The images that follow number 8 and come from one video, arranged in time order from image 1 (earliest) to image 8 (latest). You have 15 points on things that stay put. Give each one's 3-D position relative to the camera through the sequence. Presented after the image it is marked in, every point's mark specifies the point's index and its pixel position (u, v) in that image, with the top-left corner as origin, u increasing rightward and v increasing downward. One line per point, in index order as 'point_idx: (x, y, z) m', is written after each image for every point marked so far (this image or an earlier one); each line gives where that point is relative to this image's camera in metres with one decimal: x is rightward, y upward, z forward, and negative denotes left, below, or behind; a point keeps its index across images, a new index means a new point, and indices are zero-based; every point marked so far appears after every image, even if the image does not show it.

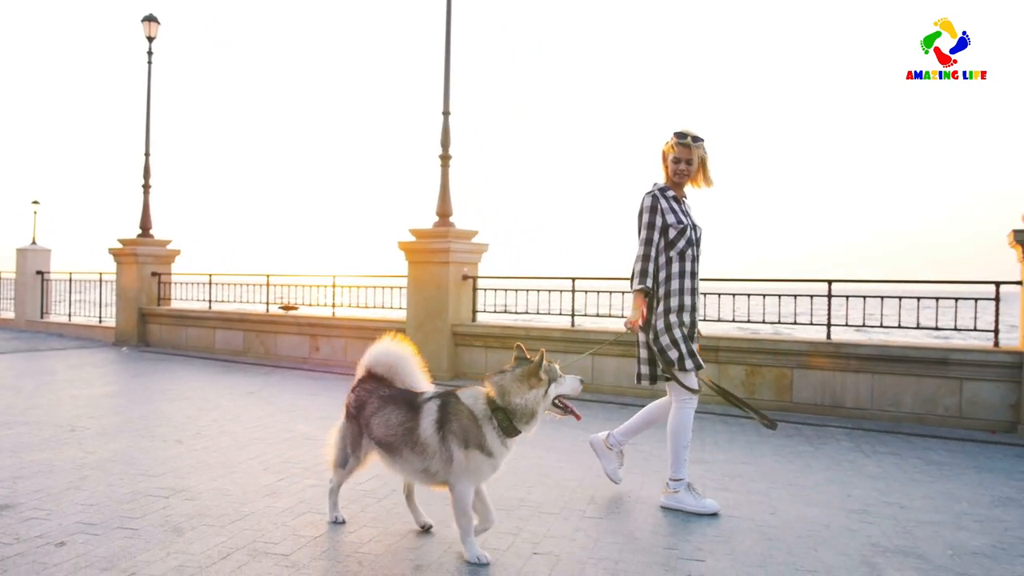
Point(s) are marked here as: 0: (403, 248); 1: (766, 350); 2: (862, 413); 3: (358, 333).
0: (-1.5, +0.5, +10.9) m
1: (+2.7, -0.7, +8.5) m
2: (+3.6, -1.3, +8.1) m
3: (-2.2, -0.6, +11.4) m
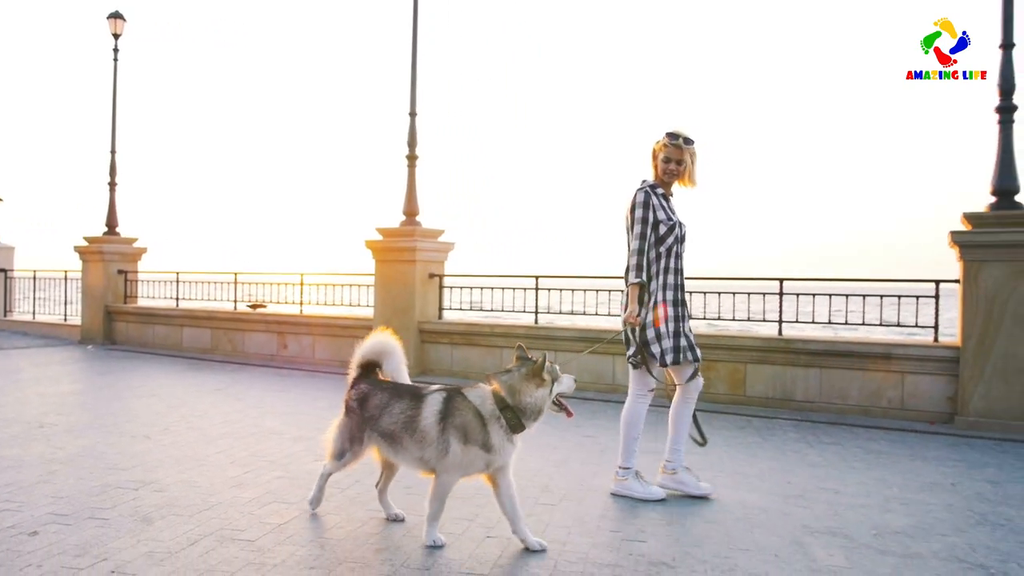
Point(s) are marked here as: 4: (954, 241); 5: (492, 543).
0: (-2.0, +0.6, +11.0) m
1: (+2.3, -0.6, +8.8) m
2: (+3.2, -1.2, +8.4) m
3: (-2.7, -0.6, +11.6) m
4: (+4.3, +0.4, +7.6) m
5: (-0.1, -1.2, +3.8) m
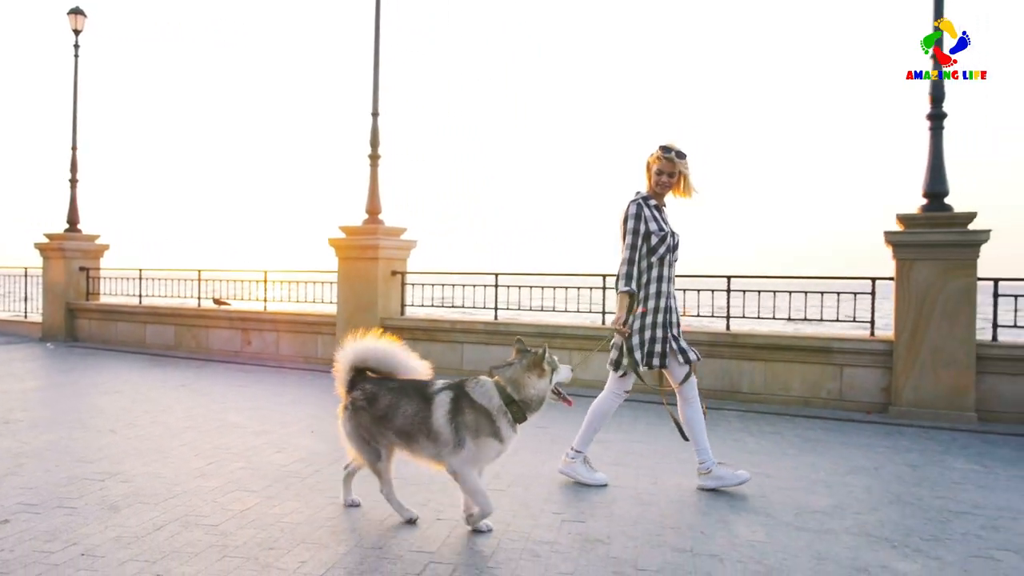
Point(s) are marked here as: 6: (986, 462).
0: (-2.5, +0.6, +11.2) m
1: (+1.9, -0.6, +9.2) m
2: (+2.7, -1.2, +8.8) m
3: (-3.3, -0.6, +11.7) m
4: (+3.8, +0.5, +8.0) m
5: (-0.4, -1.2, +4.1) m
6: (+3.6, -1.3, +6.1) m
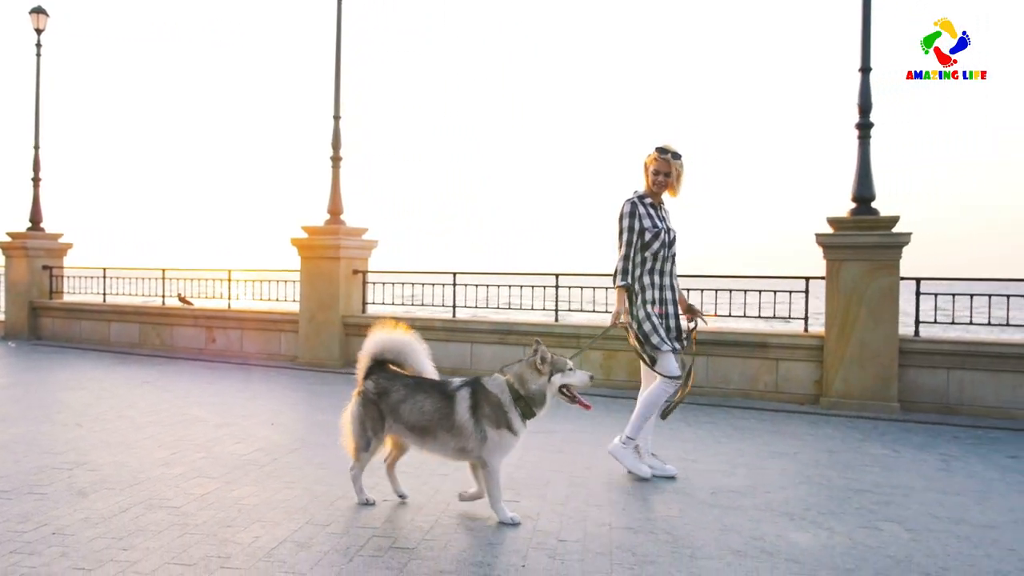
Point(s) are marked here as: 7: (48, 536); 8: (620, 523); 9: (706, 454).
0: (-3.1, +0.6, +11.5) m
1: (+1.3, -0.6, +9.7) m
2: (+2.2, -1.2, +9.3) m
3: (-3.9, -0.6, +12.0) m
4: (+3.3, +0.5, +8.6) m
5: (-0.7, -1.2, +4.5) m
6: (+3.2, -1.3, +6.6) m
7: (-2.2, -1.2, +3.8) m
8: (+0.7, -1.3, +4.2) m
9: (+1.5, -1.3, +6.1) m
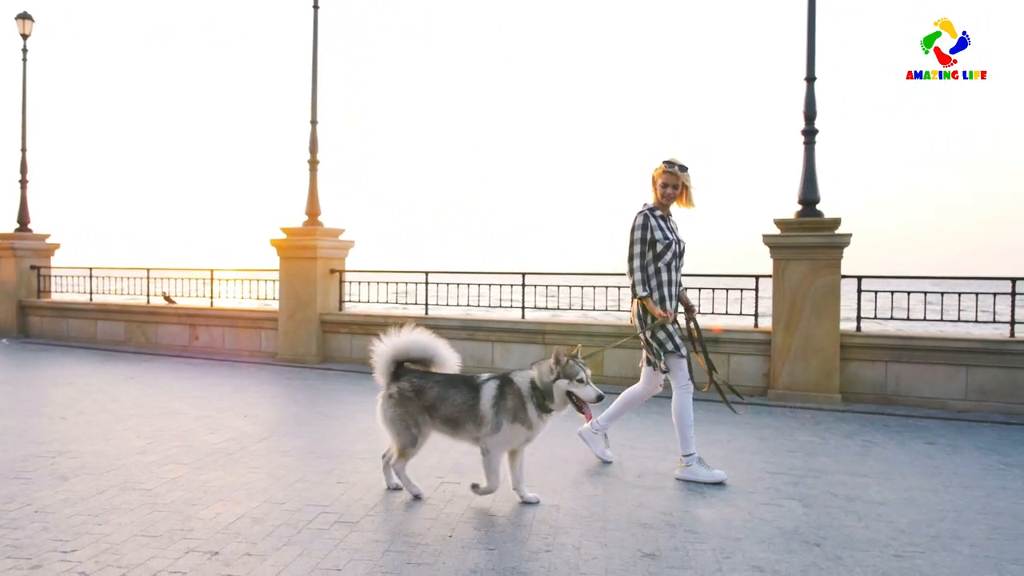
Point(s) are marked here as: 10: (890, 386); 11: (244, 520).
0: (-3.6, +0.6, +12.0) m
1: (+0.9, -0.6, +10.2) m
2: (+1.8, -1.2, +9.8) m
3: (-4.4, -0.5, +12.4) m
4: (+2.9, +0.5, +9.1) m
5: (-1.1, -1.2, +5.0) m
6: (+2.8, -1.3, +7.1) m
7: (-2.6, -1.2, +4.2) m
8: (+0.3, -1.3, +4.7) m
9: (+1.1, -1.3, +6.6) m
10: (+4.2, -1.1, +8.9) m
11: (-1.4, -1.2, +4.2) m
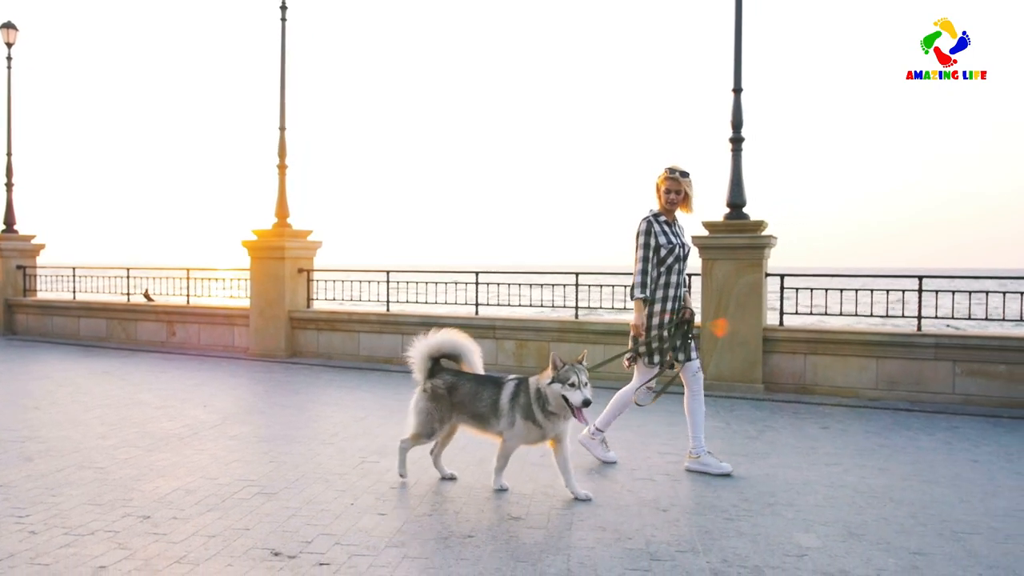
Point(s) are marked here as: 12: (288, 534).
0: (-4.2, +0.7, +12.6) m
1: (+0.3, -0.5, +10.9) m
2: (+1.1, -1.2, +10.5) m
3: (-5.0, -0.5, +13.1) m
4: (+2.3, +0.5, +9.8) m
5: (-1.7, -1.3, +5.7) m
6: (+2.2, -1.3, +7.8) m
7: (-3.2, -1.2, +4.9) m
8: (-0.3, -1.3, +5.4) m
9: (+0.5, -1.3, +7.3) m
10: (+3.6, -1.1, +9.6) m
11: (-2.0, -1.3, +4.9) m
12: (-1.2, -1.3, +4.1) m
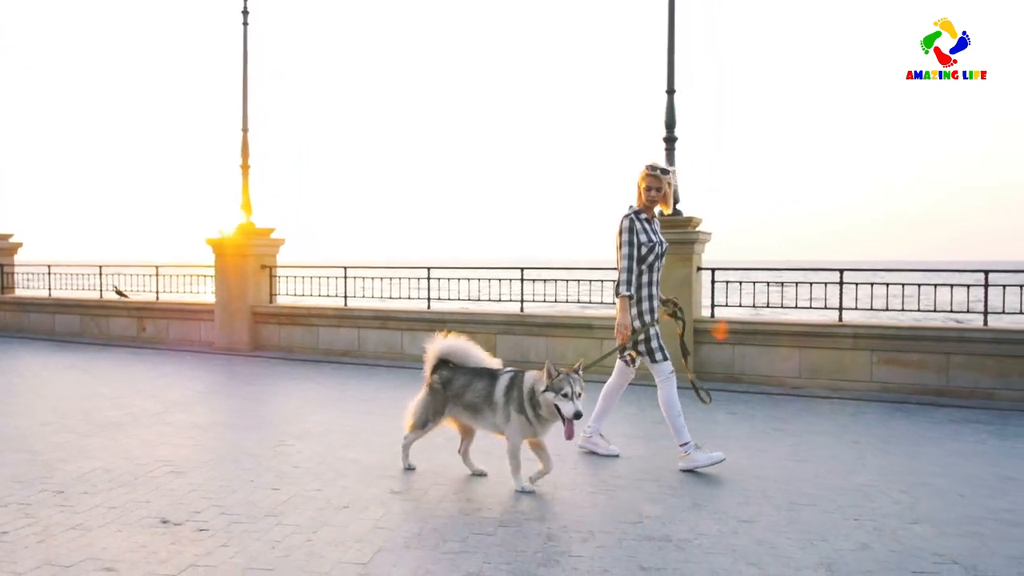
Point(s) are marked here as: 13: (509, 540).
0: (-5.0, +0.7, +13.1) m
1: (-0.5, -0.5, +11.3) m
2: (+0.4, -1.1, +11.0) m
3: (-5.8, -0.5, +13.6) m
4: (+1.5, +0.6, +10.2) m
5: (-2.5, -1.2, +6.1) m
6: (+1.5, -1.3, +8.3) m
7: (-4.0, -1.2, +5.4) m
8: (-1.1, -1.3, +5.9) m
9: (-0.3, -1.2, +7.8) m
10: (+2.9, -1.0, +10.0) m
11: (-2.8, -1.2, +5.3) m
12: (-1.9, -1.3, +4.6) m
13: (0.0, -1.3, +4.0) m
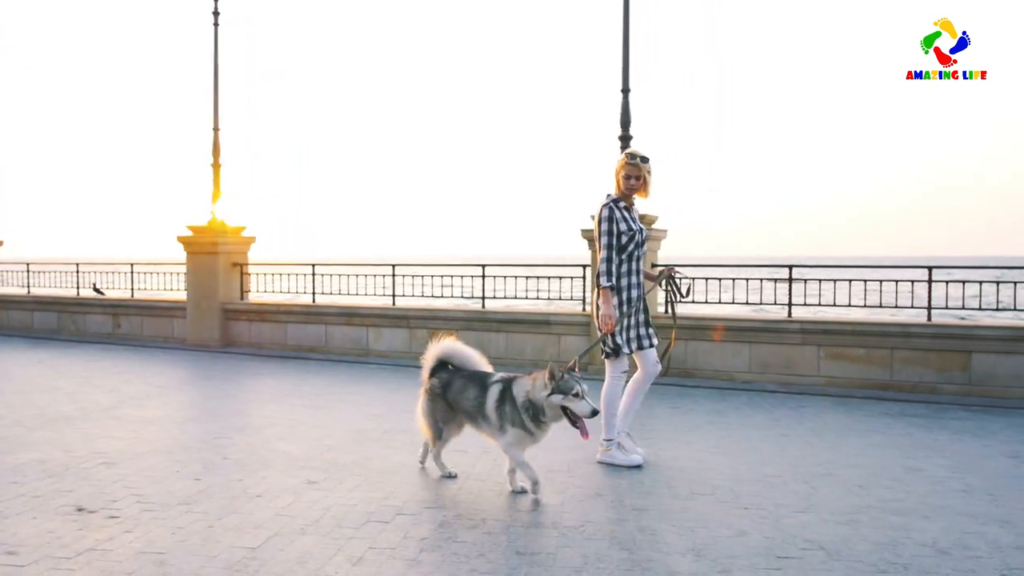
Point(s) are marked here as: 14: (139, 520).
0: (-5.5, +0.8, +13.3) m
1: (-1.0, -0.4, +11.5) m
2: (-0.2, -1.0, +11.2) m
3: (-6.3, -0.4, +13.8) m
4: (+1.0, +0.7, +10.4) m
5: (-3.0, -1.2, +6.3) m
6: (+0.9, -1.2, +8.5) m
7: (-4.5, -1.2, +5.6) m
8: (-1.6, -1.2, +6.1) m
9: (-0.8, -1.2, +8.0) m
10: (+2.3, -1.0, +10.2) m
11: (-3.4, -1.2, +5.5) m
12: (-2.5, -1.2, +4.8) m
13: (-0.6, -1.3, +4.2) m
14: (-2.0, -1.3, +4.3) m
